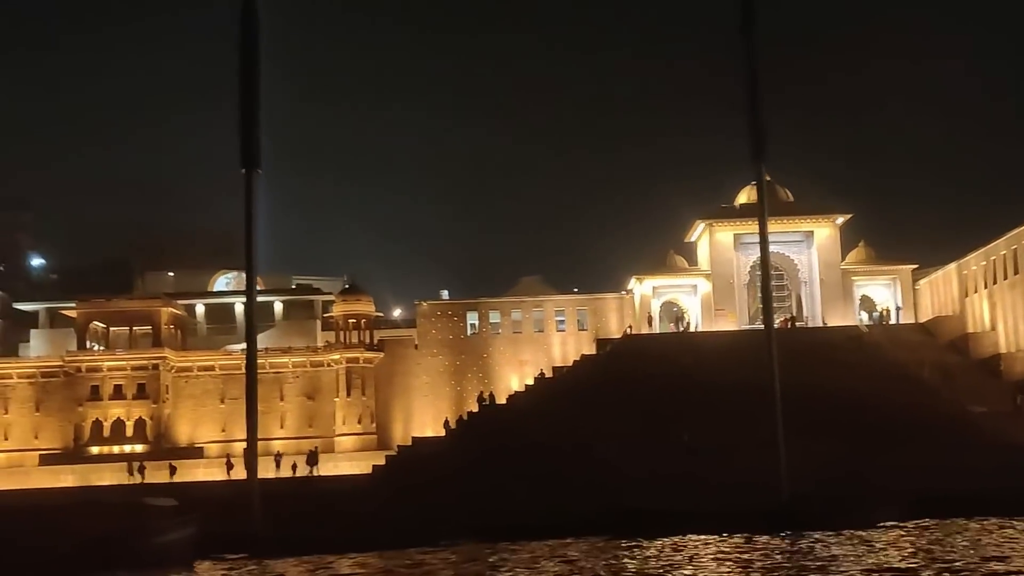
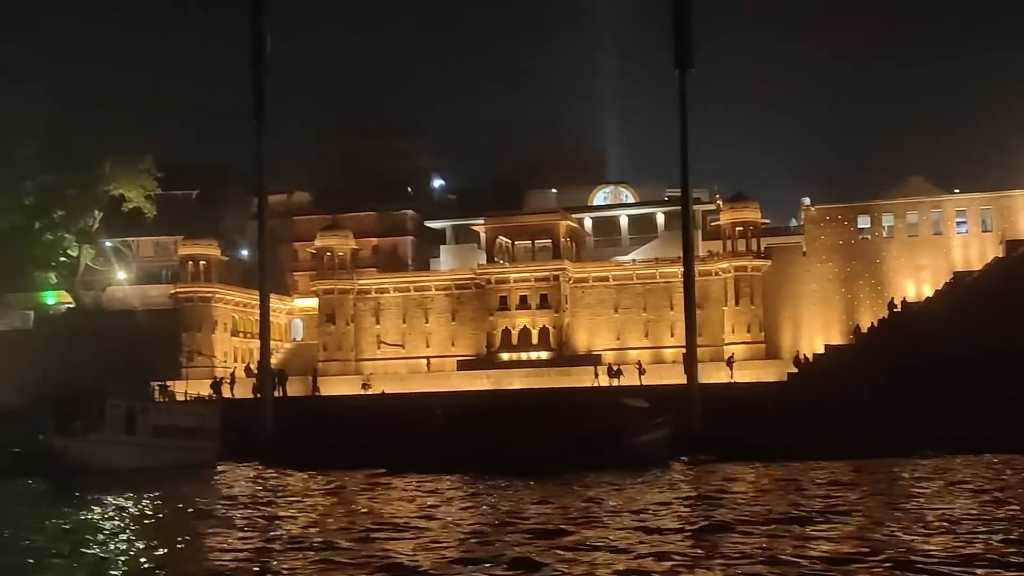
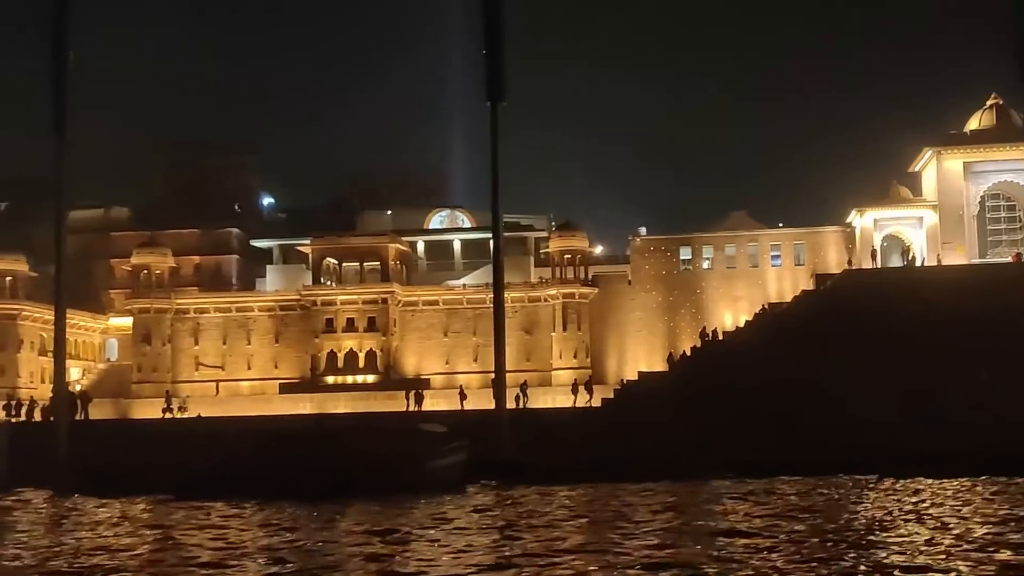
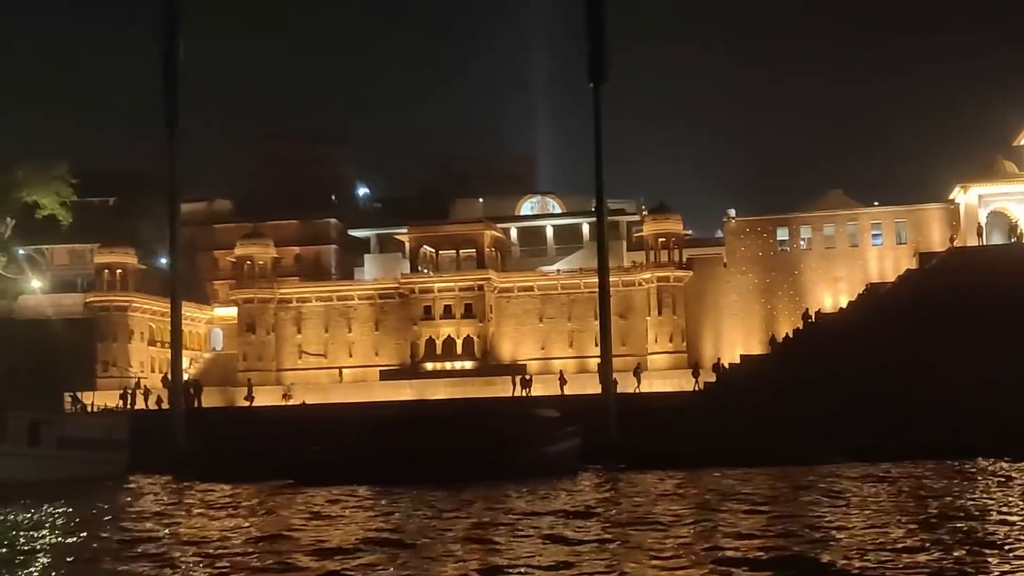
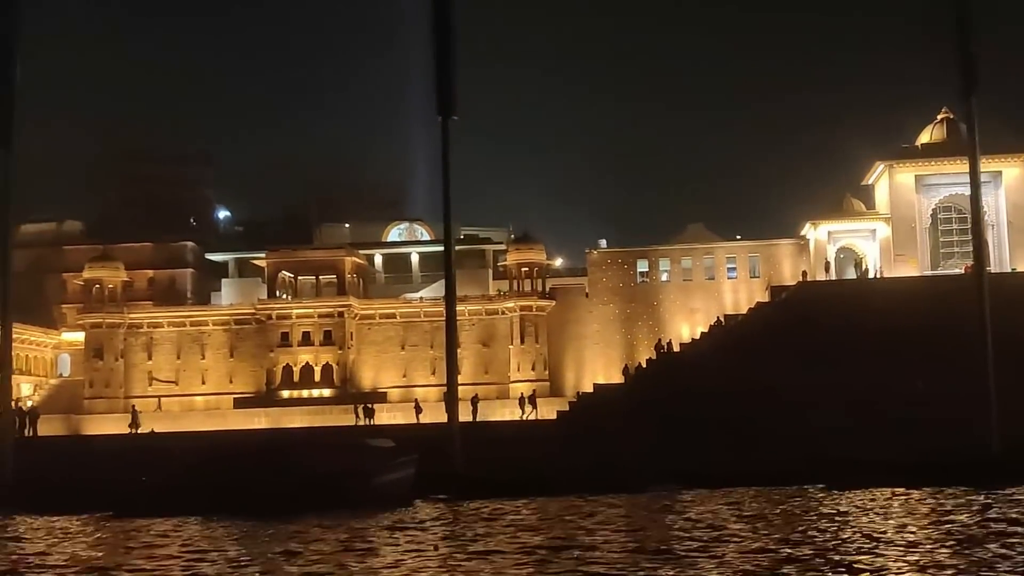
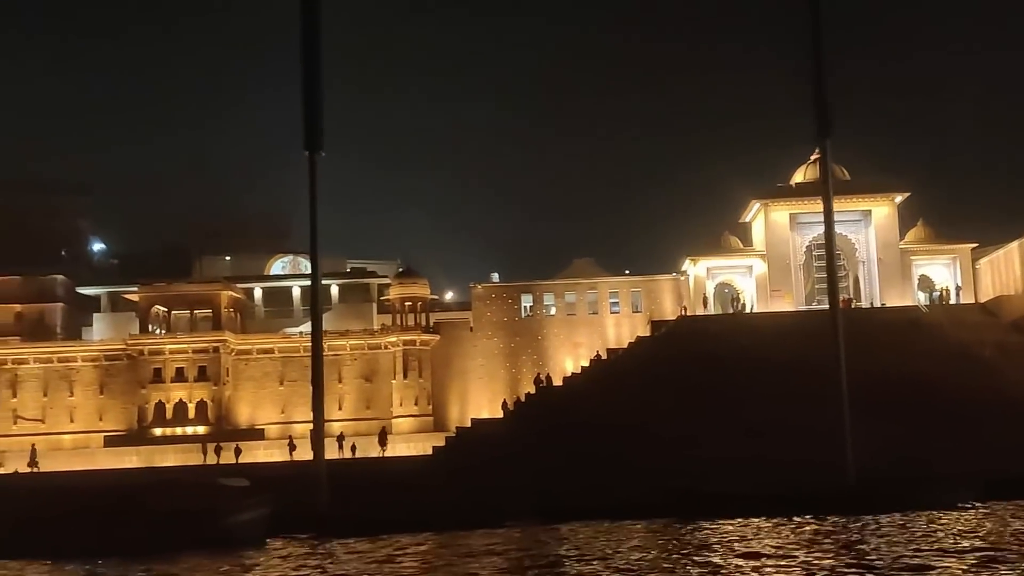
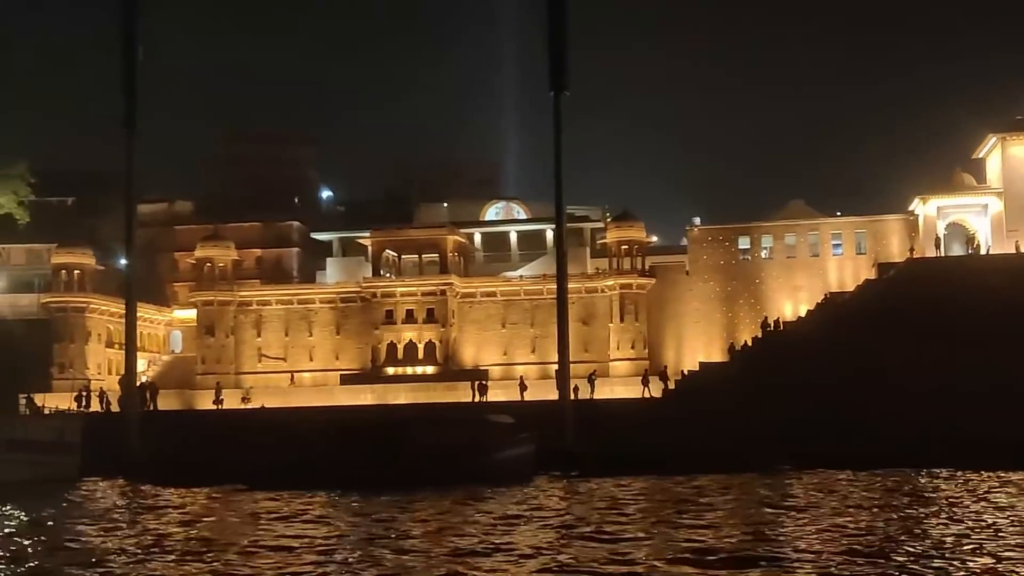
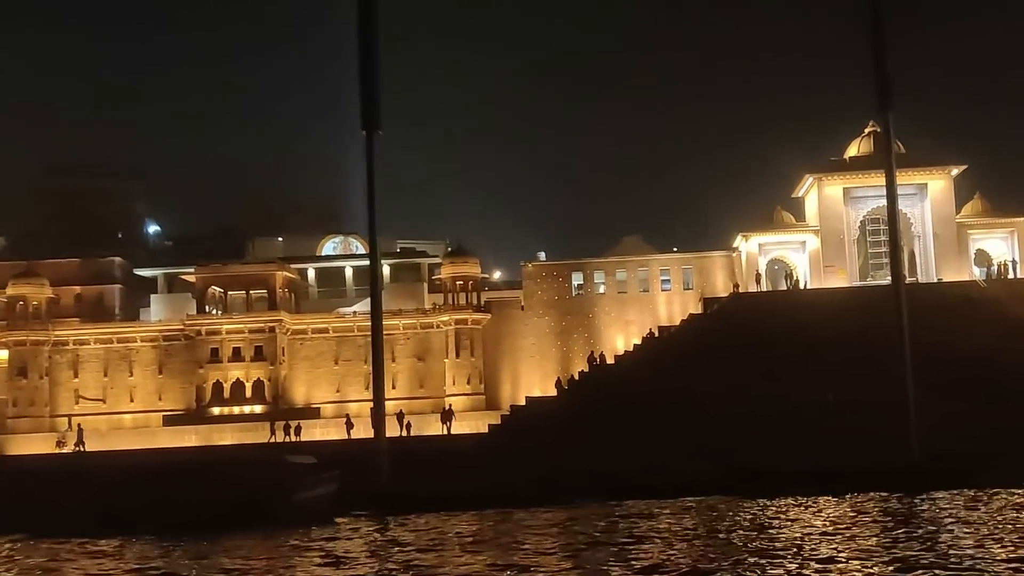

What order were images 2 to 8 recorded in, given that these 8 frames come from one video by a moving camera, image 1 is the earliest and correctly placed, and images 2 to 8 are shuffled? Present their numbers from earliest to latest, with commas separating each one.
6, 8, 5, 3, 7, 4, 2
